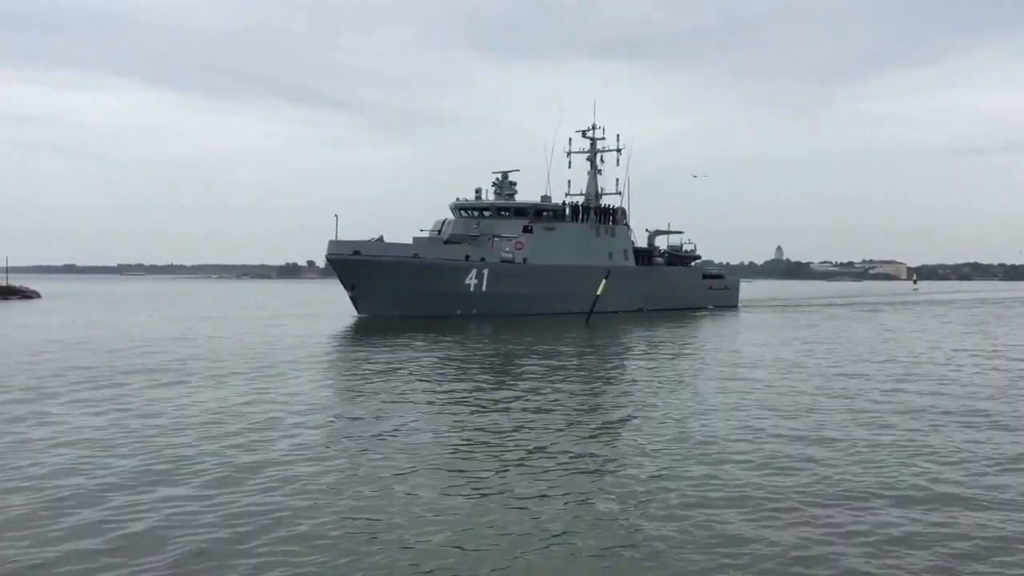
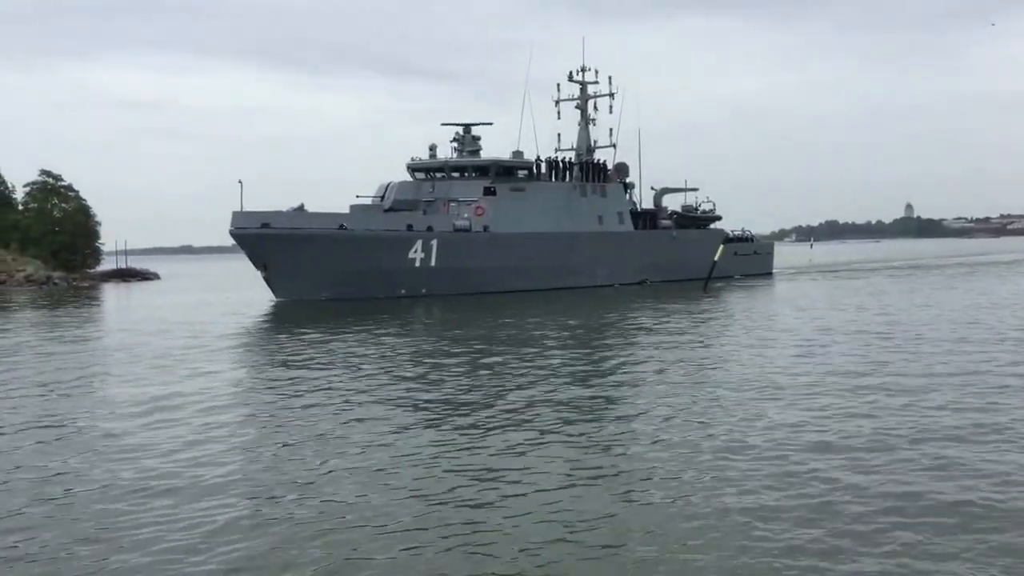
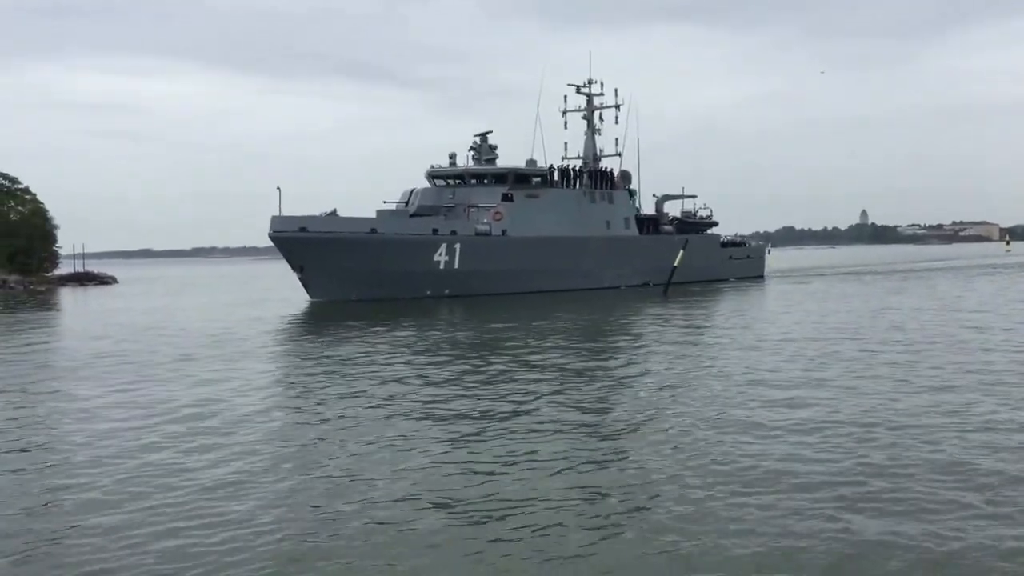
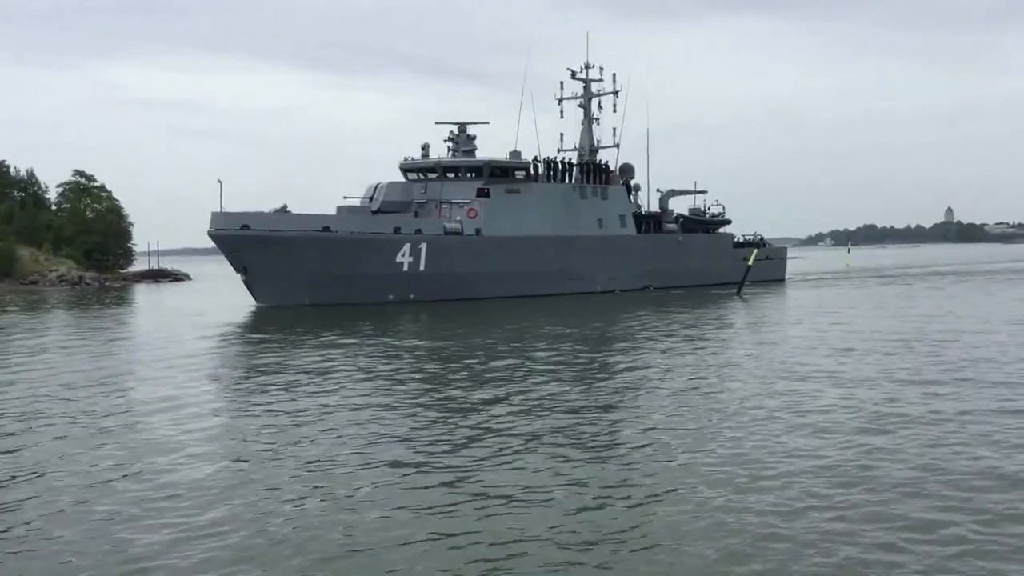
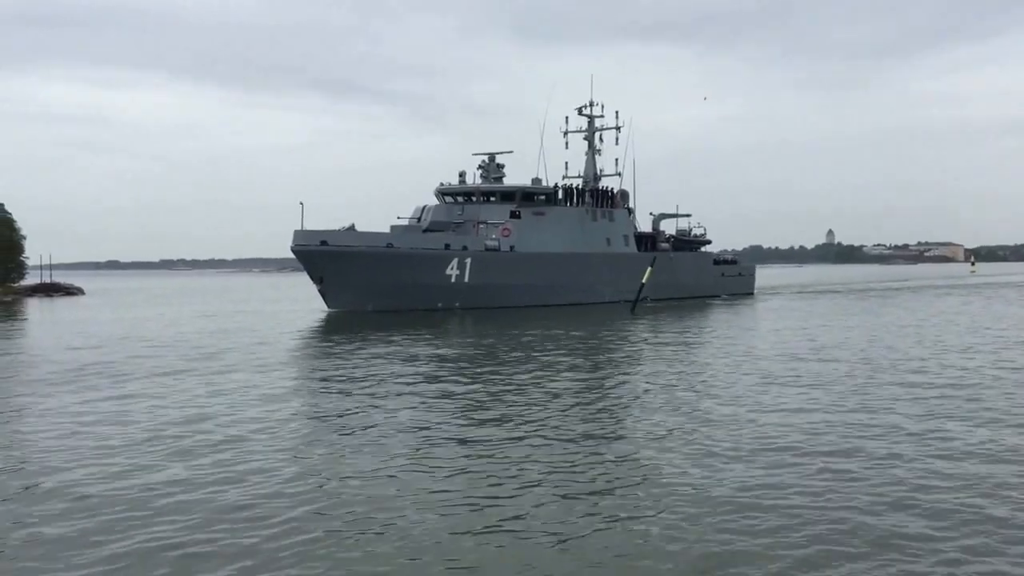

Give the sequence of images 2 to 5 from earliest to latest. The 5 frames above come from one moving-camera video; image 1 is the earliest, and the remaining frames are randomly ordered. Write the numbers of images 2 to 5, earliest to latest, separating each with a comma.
5, 3, 2, 4
